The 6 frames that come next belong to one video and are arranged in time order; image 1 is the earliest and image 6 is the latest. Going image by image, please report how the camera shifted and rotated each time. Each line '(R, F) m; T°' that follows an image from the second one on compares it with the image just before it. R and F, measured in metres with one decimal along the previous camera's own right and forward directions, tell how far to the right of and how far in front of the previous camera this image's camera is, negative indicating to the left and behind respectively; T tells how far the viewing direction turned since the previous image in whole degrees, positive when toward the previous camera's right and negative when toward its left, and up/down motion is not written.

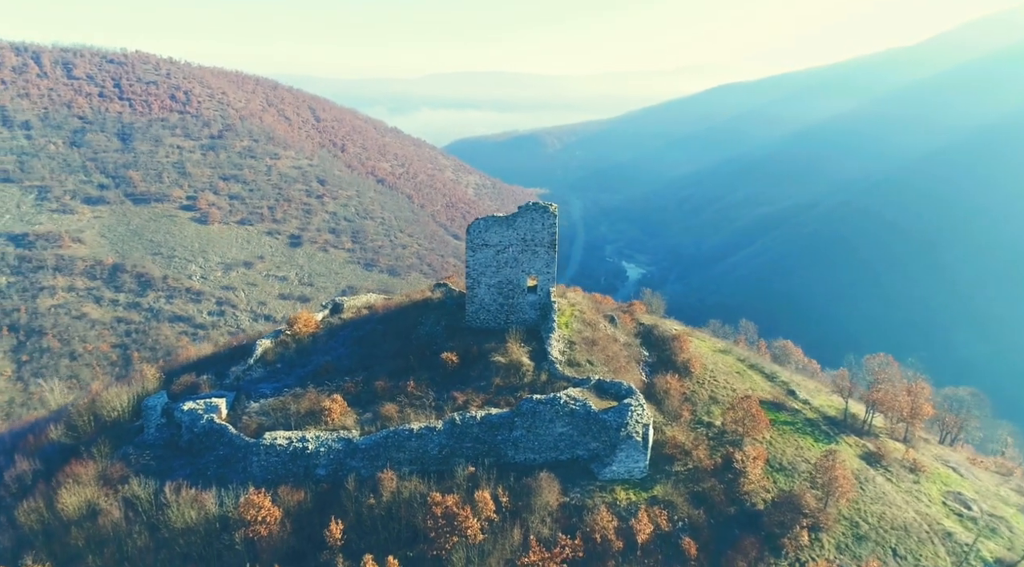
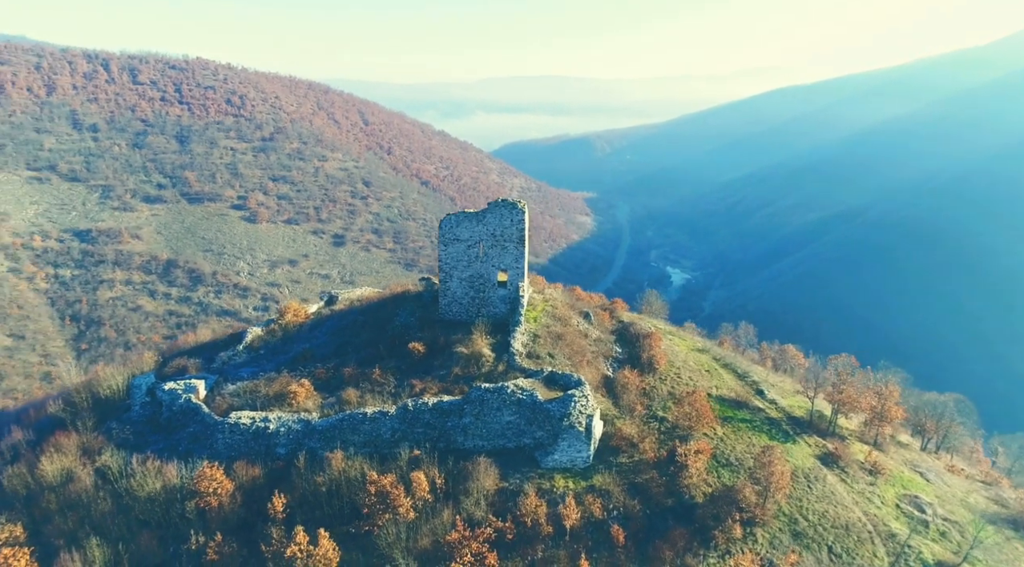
(+2.7, -0.5) m; -4°
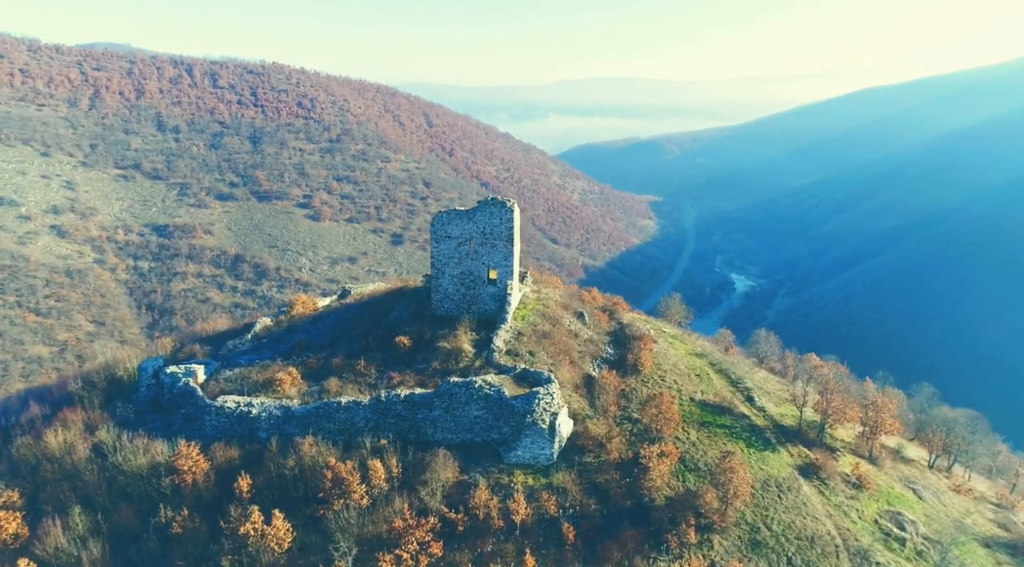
(+2.6, -0.1) m; -6°
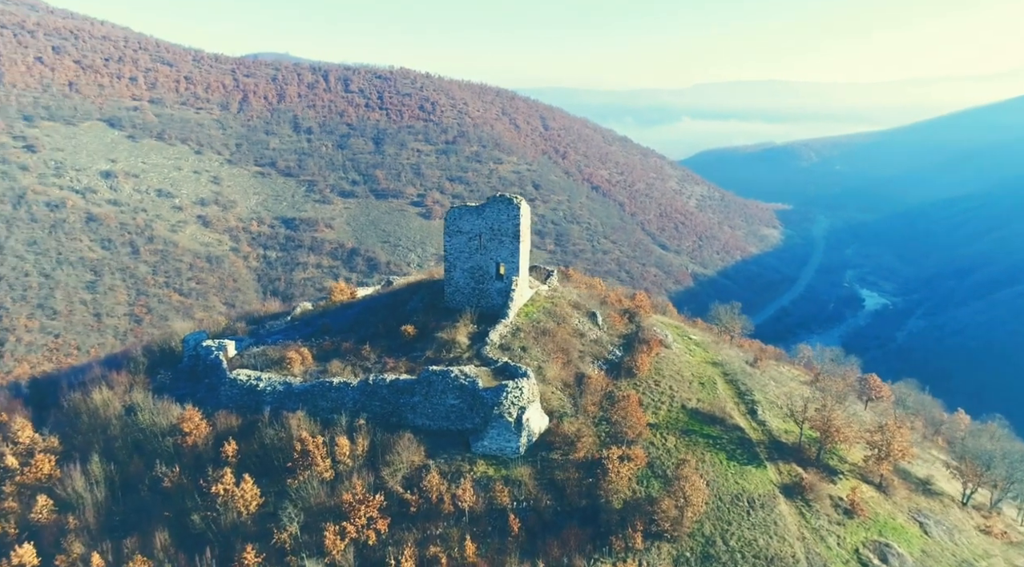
(+3.9, 0.0) m; -10°
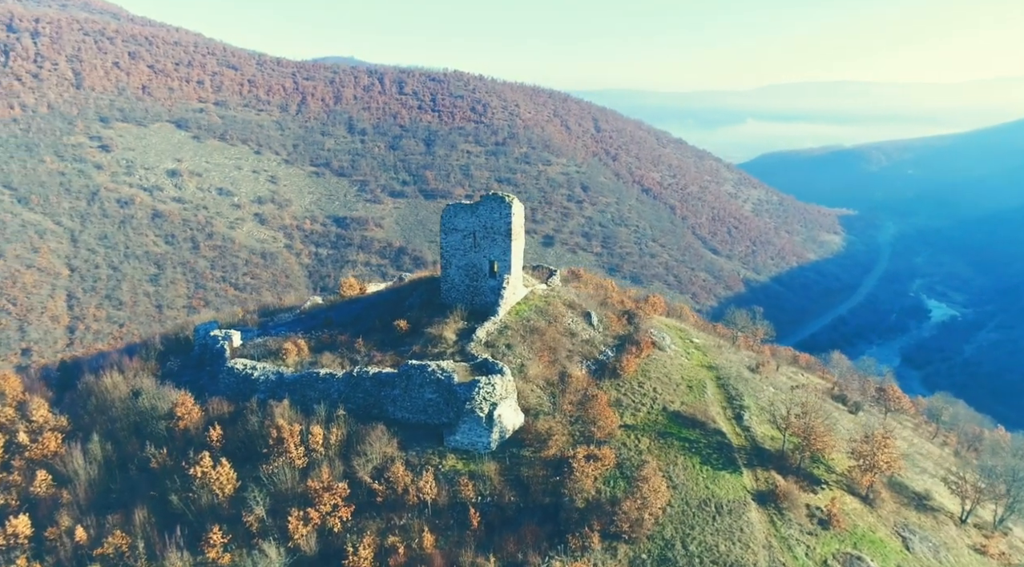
(+2.2, 0.0) m; -5°
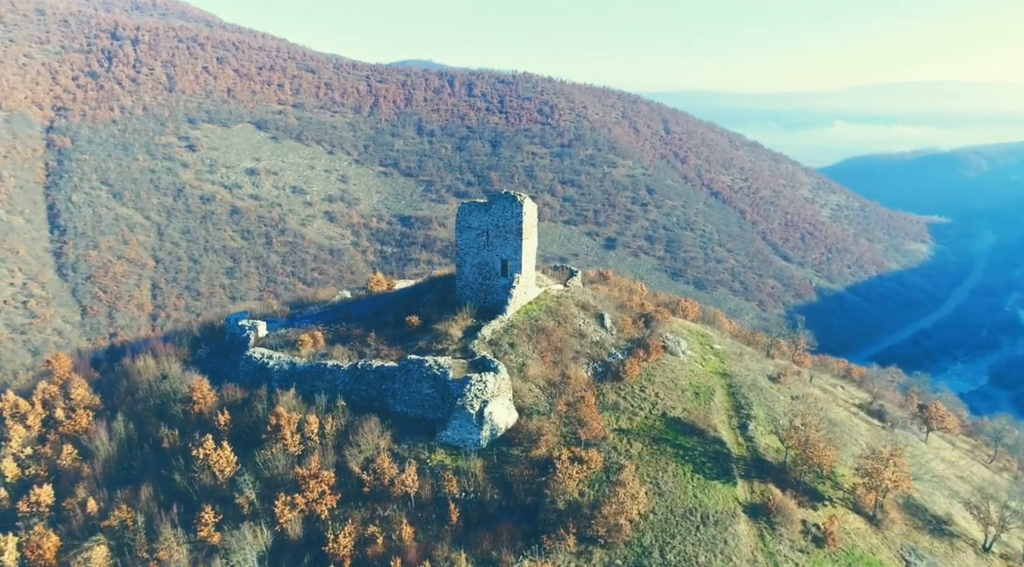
(+2.0, +0.1) m; -6°
